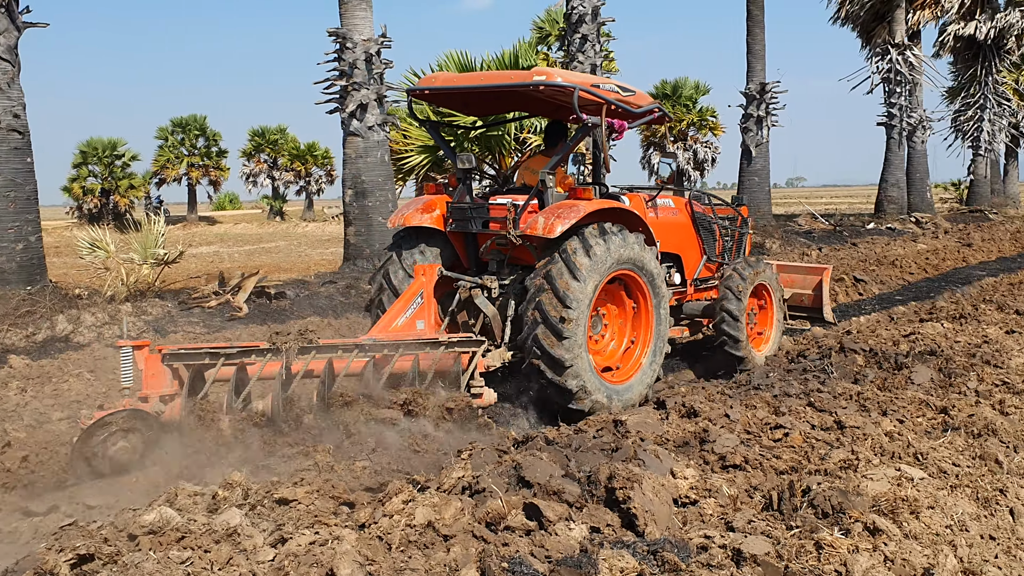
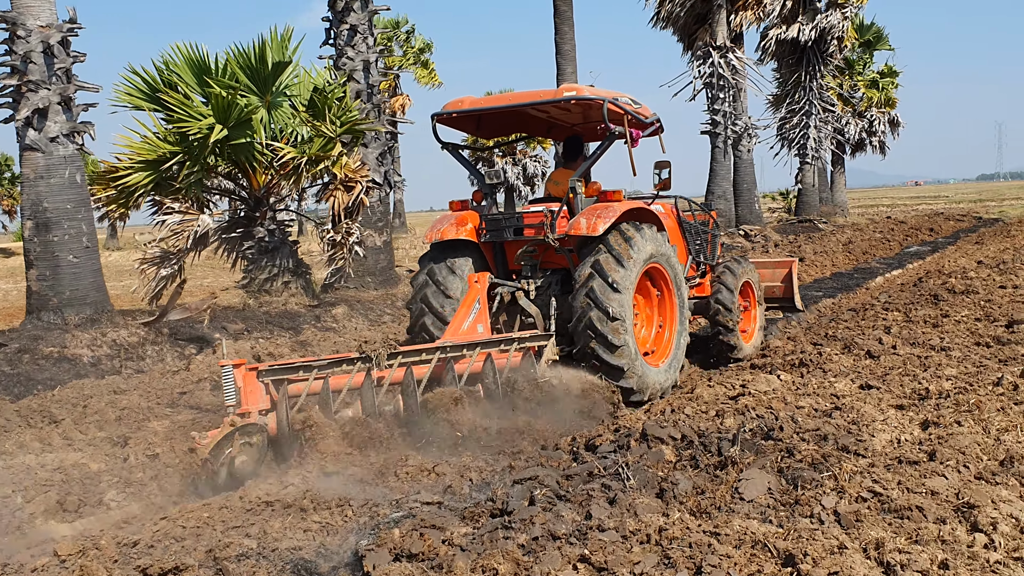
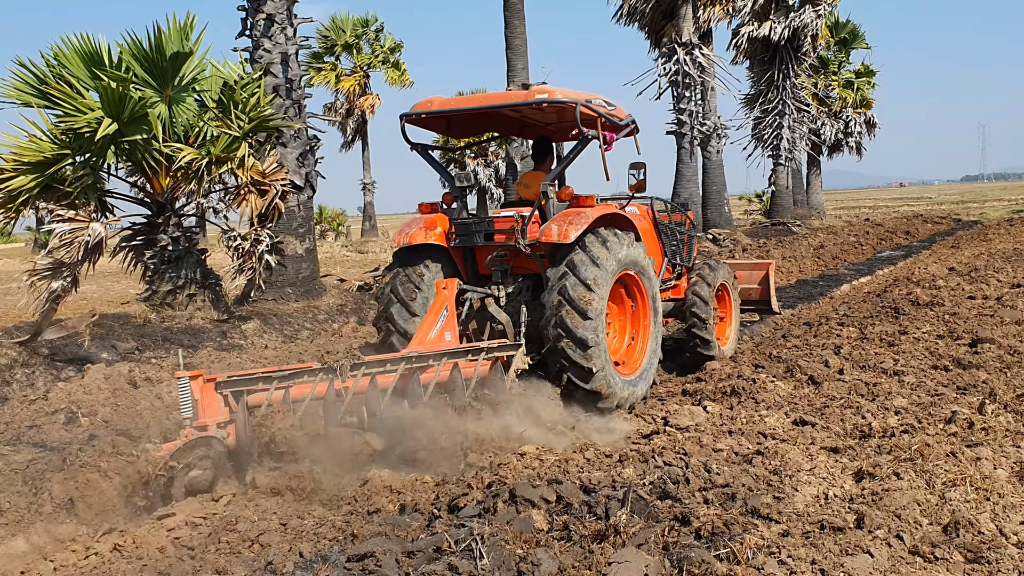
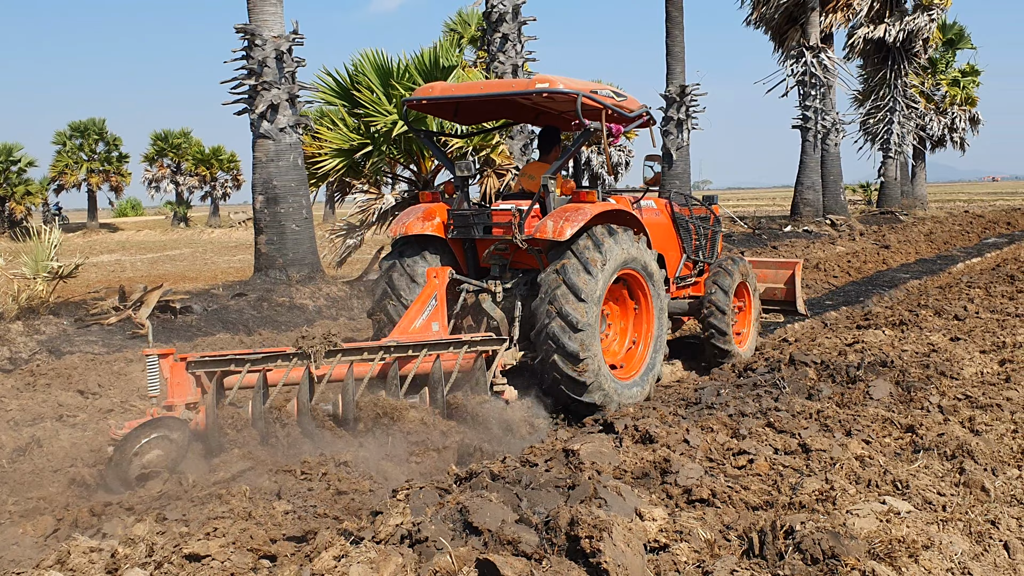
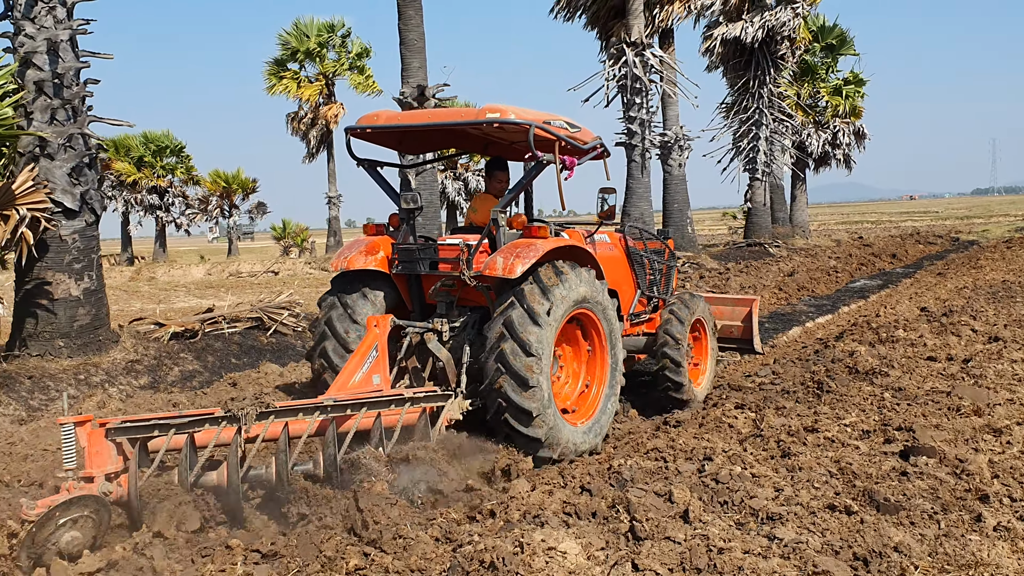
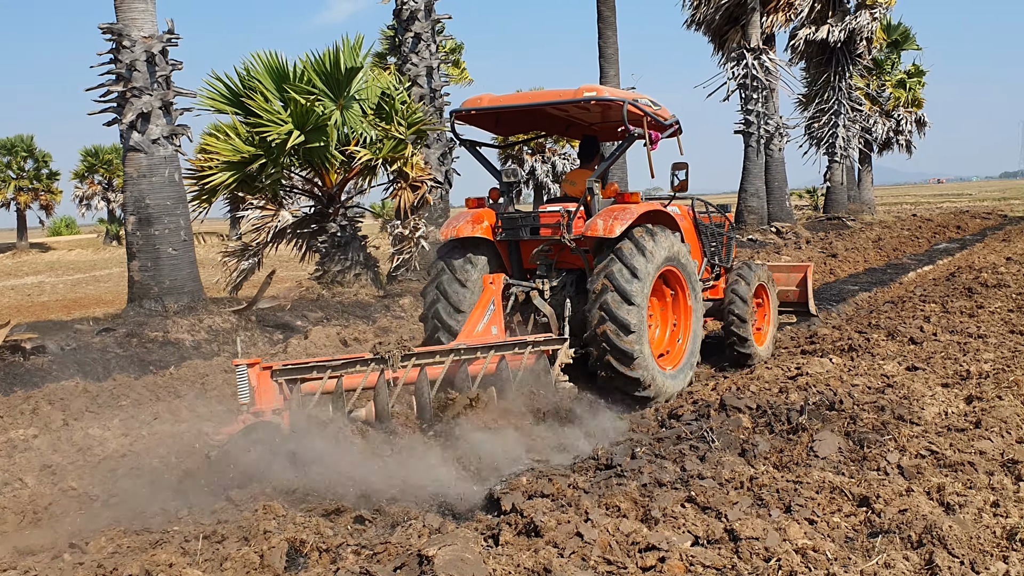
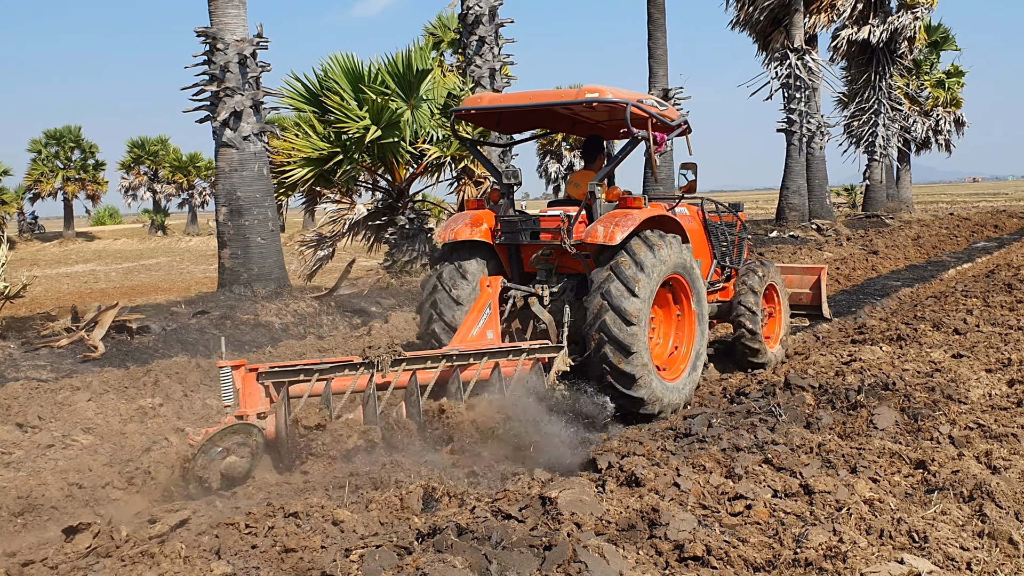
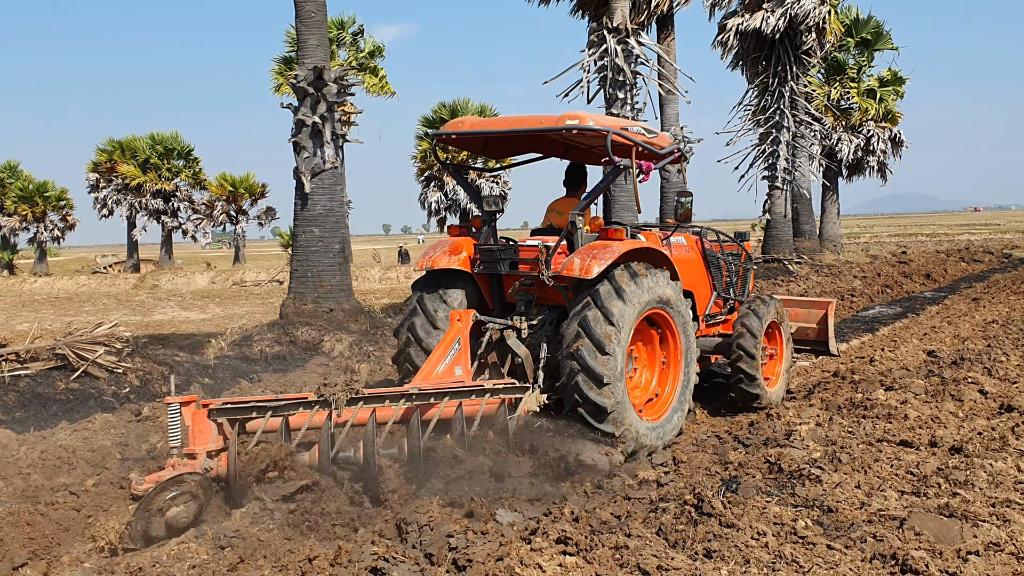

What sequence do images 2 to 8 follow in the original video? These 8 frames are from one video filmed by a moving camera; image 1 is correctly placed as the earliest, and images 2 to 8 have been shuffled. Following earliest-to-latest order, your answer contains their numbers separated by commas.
4, 7, 6, 2, 3, 5, 8
